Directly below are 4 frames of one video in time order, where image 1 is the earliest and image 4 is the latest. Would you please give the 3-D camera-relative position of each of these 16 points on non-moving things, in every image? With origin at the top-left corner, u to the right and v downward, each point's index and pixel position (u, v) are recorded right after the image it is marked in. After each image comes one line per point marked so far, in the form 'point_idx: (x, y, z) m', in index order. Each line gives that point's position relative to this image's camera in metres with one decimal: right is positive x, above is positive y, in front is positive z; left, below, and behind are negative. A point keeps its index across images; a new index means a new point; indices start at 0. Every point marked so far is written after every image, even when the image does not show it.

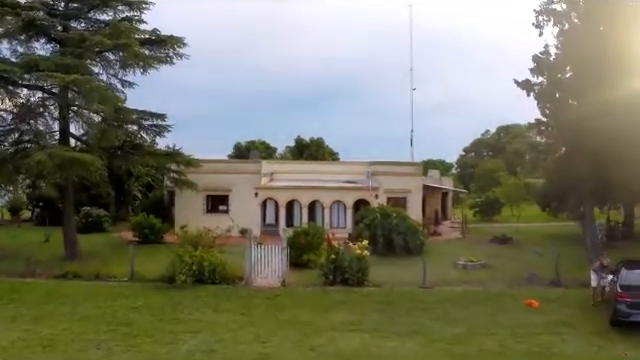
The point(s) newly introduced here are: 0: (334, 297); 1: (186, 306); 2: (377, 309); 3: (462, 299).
0: (+0.4, -3.1, +19.2) m
1: (-3.4, -3.2, +18.2) m
2: (+1.5, -3.3, +18.2) m
3: (+3.8, -3.2, +19.6) m
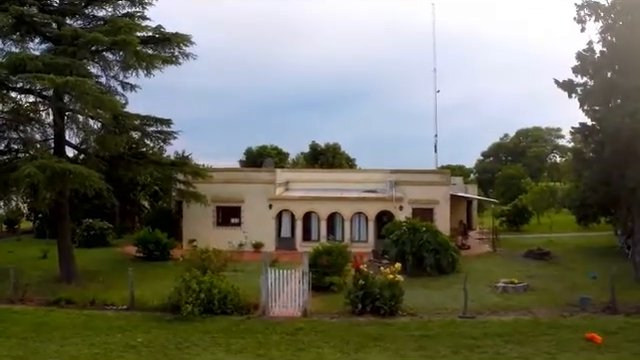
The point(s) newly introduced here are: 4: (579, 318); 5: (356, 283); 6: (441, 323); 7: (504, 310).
0: (+1.0, -3.5, +16.5) m
1: (-2.8, -3.6, +15.6) m
2: (+2.1, -3.6, +15.5) m
3: (+4.5, -3.6, +16.9) m
4: (+6.7, -3.5, +18.6) m
5: (+0.9, -2.6, +18.4) m
6: (+2.9, -3.4, +17.4) m
7: (+4.9, -3.5, +19.4) m
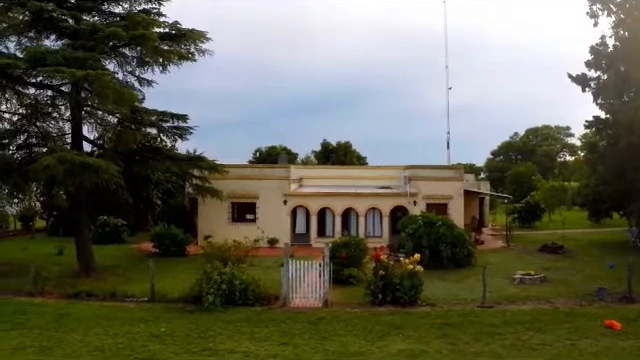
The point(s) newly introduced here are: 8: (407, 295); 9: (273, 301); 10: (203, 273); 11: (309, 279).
0: (+1.5, -3.2, +16.6) m
1: (-2.3, -3.3, +15.7) m
2: (+2.6, -3.4, +15.6) m
3: (+5.0, -3.3, +16.9) m
4: (+7.2, -3.3, +18.6) m
5: (+1.4, -2.4, +18.5) m
6: (+3.4, -3.2, +17.4) m
7: (+5.5, -3.2, +19.5) m
8: (+2.2, -2.9, +18.1) m
9: (-1.2, -3.1, +18.5) m
10: (-3.0, -2.4, +18.6) m
11: (-0.3, -2.5, +18.4) m
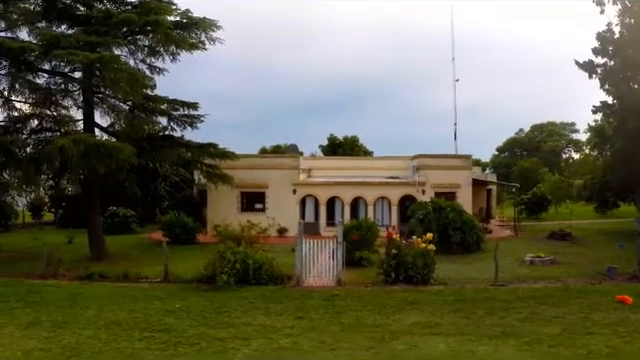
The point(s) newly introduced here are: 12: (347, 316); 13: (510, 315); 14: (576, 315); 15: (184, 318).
0: (+1.9, -2.7, +16.7) m
1: (-1.9, -2.8, +15.8) m
2: (+2.9, -2.8, +15.7) m
3: (+5.3, -2.8, +17.0) m
4: (+7.5, -2.7, +18.7) m
5: (+1.8, -1.9, +18.6) m
6: (+3.8, -2.7, +17.5) m
7: (+5.8, -2.7, +19.6) m
8: (+2.5, -2.4, +18.3) m
9: (-0.9, -2.6, +18.7) m
10: (-2.7, -1.9, +18.7) m
11: (0.0, -2.0, +18.5) m
12: (+0.6, -2.8, +15.2) m
13: (+4.0, -2.9, +15.3) m
14: (+5.5, -2.9, +15.3) m
15: (-2.9, -2.9, +15.2) m
